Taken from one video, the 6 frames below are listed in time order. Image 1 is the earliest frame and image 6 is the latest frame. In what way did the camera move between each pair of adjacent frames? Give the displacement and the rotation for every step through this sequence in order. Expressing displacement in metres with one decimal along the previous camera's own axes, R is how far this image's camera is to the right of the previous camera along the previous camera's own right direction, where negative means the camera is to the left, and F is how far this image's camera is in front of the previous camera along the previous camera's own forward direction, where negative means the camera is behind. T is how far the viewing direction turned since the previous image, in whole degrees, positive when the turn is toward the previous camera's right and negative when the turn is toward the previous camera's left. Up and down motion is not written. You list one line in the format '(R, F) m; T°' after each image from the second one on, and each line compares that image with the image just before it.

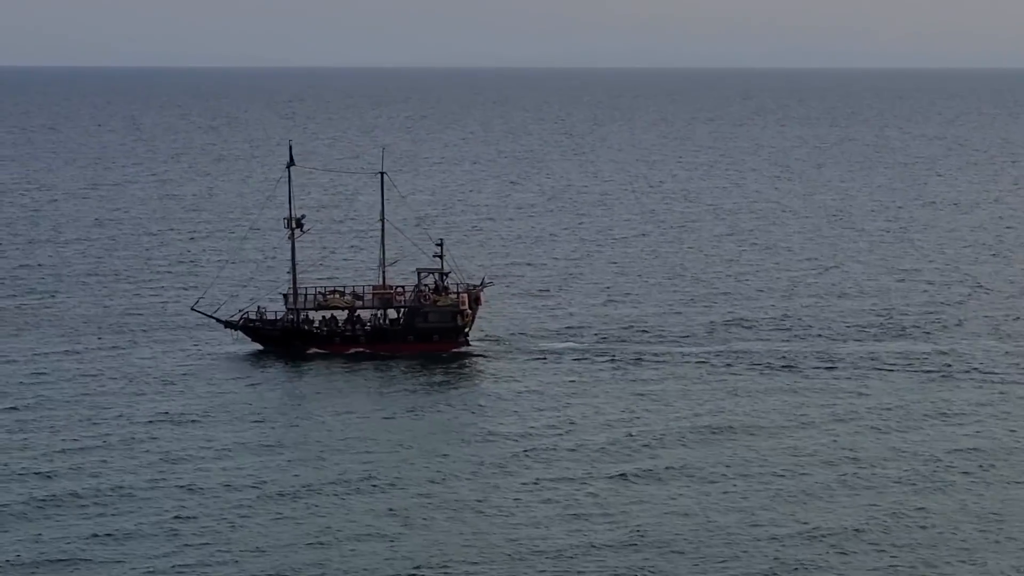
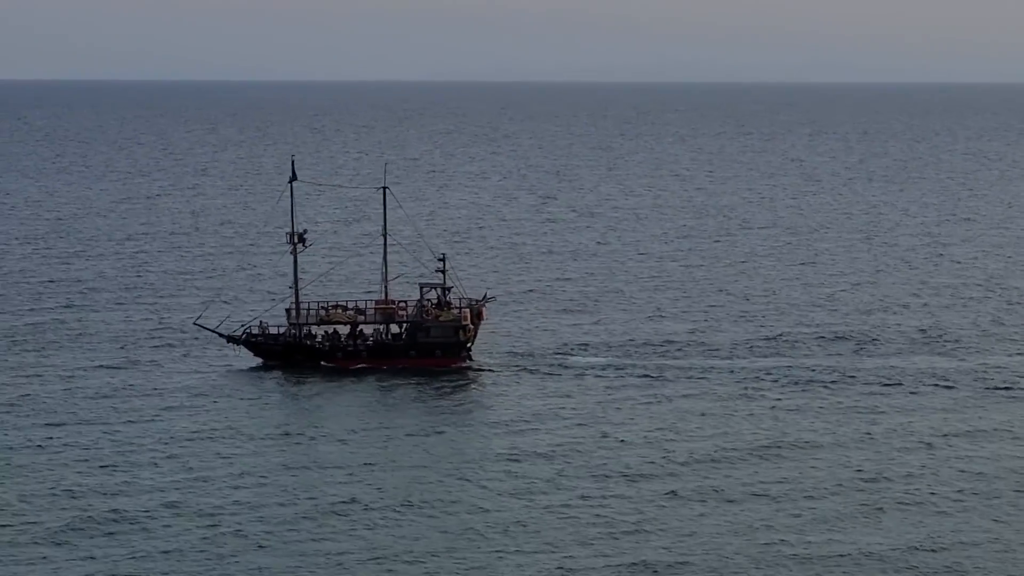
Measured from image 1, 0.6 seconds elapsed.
(+5.5, +0.9) m; -4°
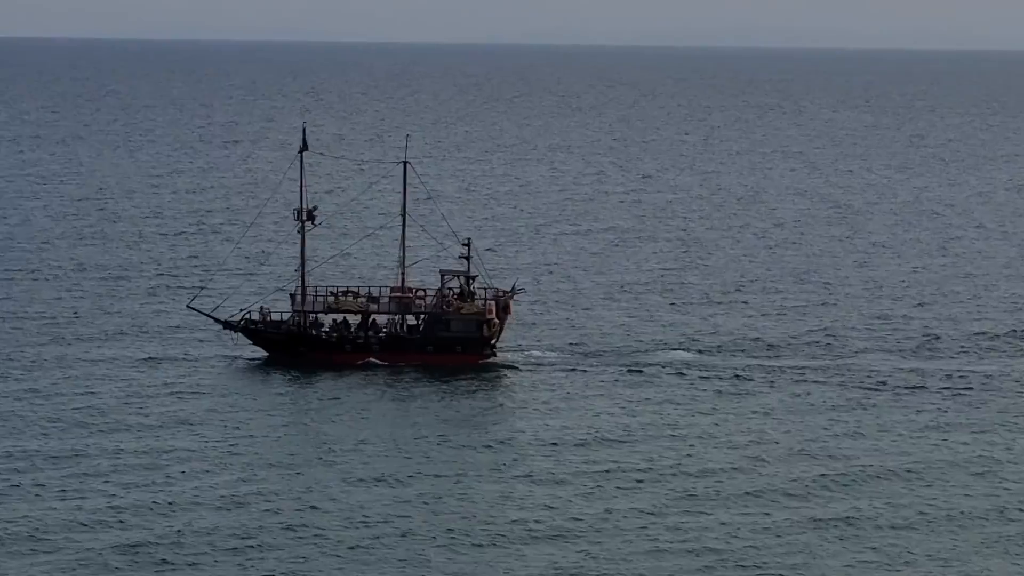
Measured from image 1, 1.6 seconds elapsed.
(+5.9, +9.8) m; -6°
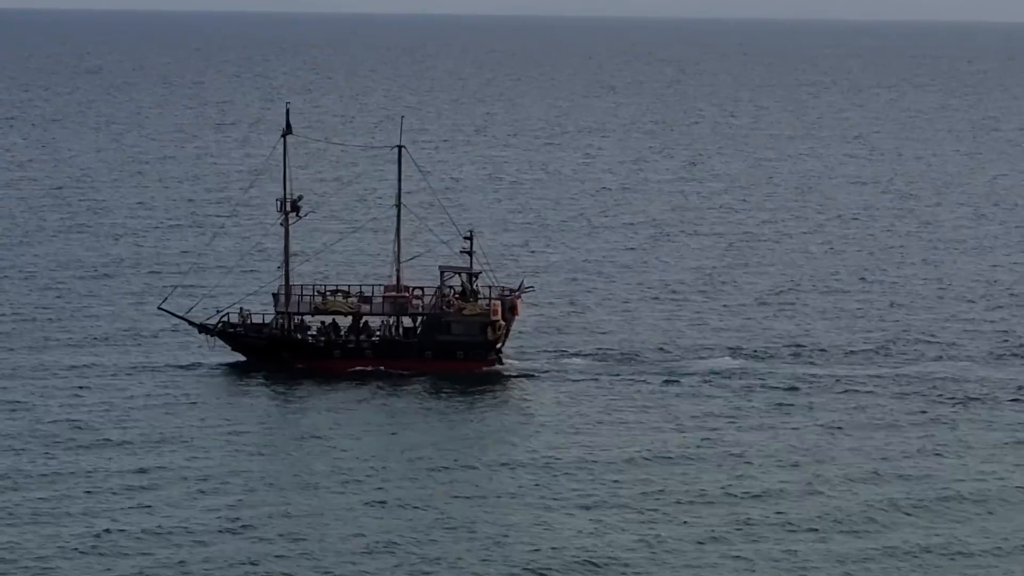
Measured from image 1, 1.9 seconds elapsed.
(-2.7, +7.2) m; +2°
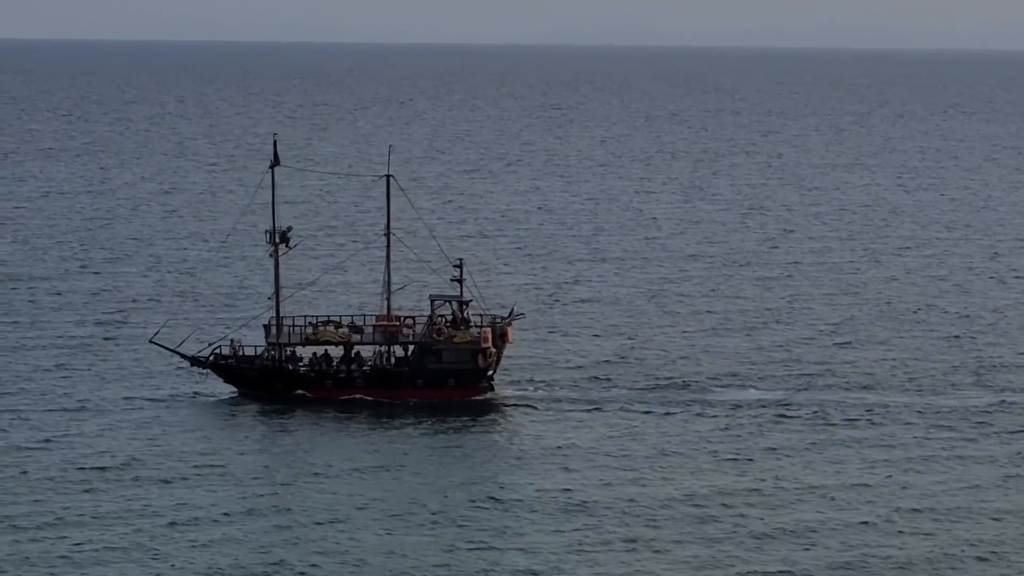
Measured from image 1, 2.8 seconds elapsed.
(+2.1, +0.3) m; -2°
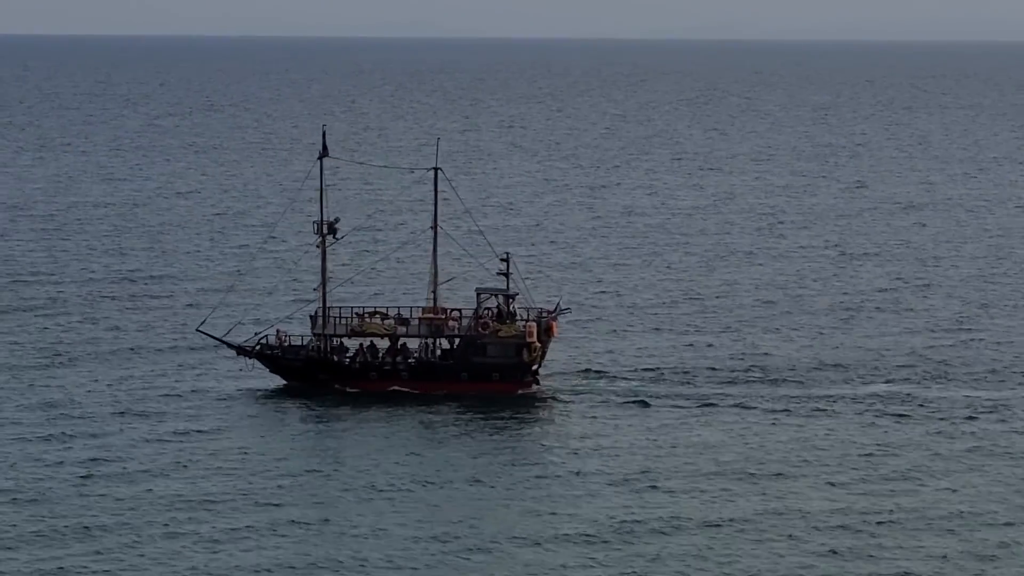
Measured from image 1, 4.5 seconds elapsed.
(+2.3, +0.1) m; -3°
